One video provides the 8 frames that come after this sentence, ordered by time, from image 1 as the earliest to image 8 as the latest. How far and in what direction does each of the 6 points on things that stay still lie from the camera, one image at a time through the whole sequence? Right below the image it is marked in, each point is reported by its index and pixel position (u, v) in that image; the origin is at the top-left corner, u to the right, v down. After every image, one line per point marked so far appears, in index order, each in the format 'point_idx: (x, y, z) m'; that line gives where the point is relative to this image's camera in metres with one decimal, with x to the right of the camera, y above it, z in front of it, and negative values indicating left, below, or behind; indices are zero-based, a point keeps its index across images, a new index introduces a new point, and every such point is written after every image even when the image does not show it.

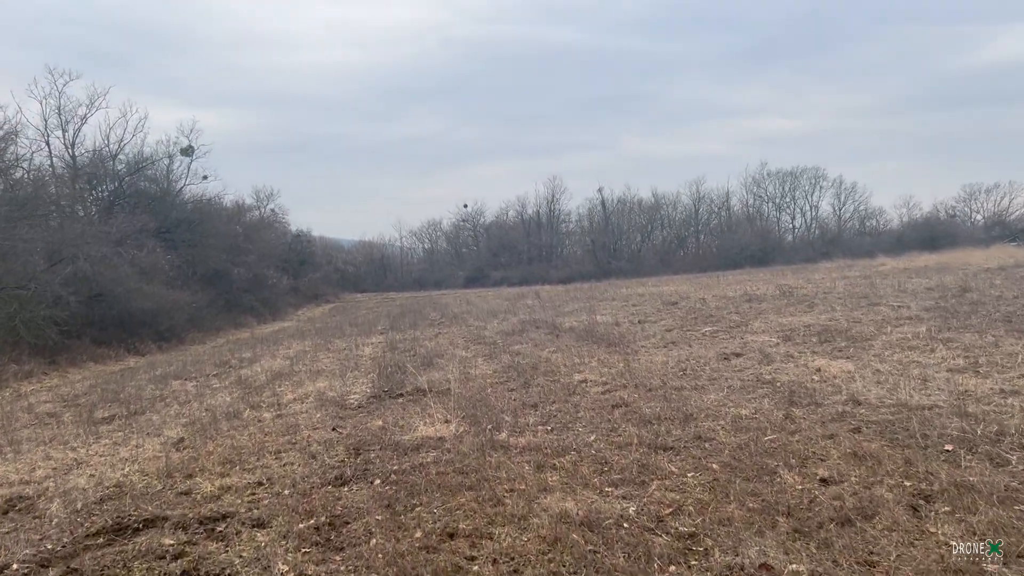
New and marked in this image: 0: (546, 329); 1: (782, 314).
0: (+0.6, -0.8, +15.1) m
1: (+4.1, -0.4, +12.8) m
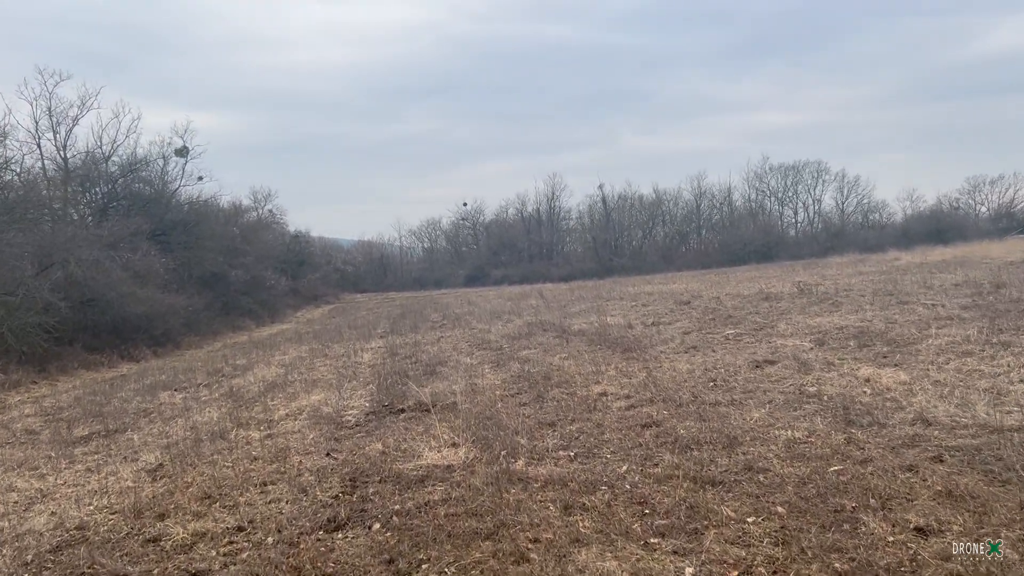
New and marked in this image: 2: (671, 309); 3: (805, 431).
0: (+0.7, -0.8, +14.4) m
1: (+4.2, -0.4, +12.0) m
2: (+2.9, -0.4, +15.4) m
3: (+1.9, -0.9, +5.3) m
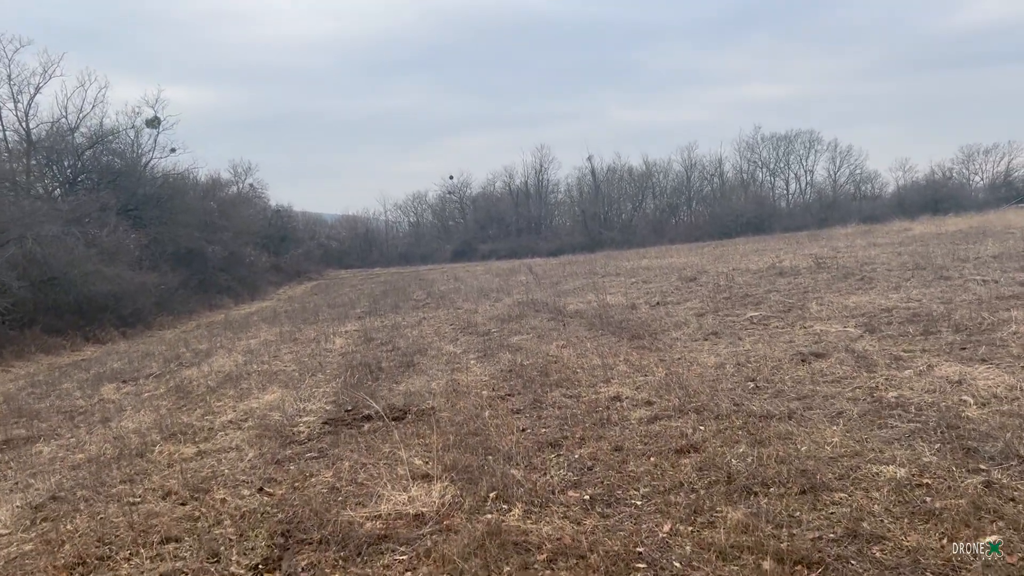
0: (+0.6, -0.4, +12.9) m
1: (+4.1, -0.1, +10.6) m
2: (+2.8, 0.0, +14.0) m
3: (+1.8, -0.8, +3.8) m
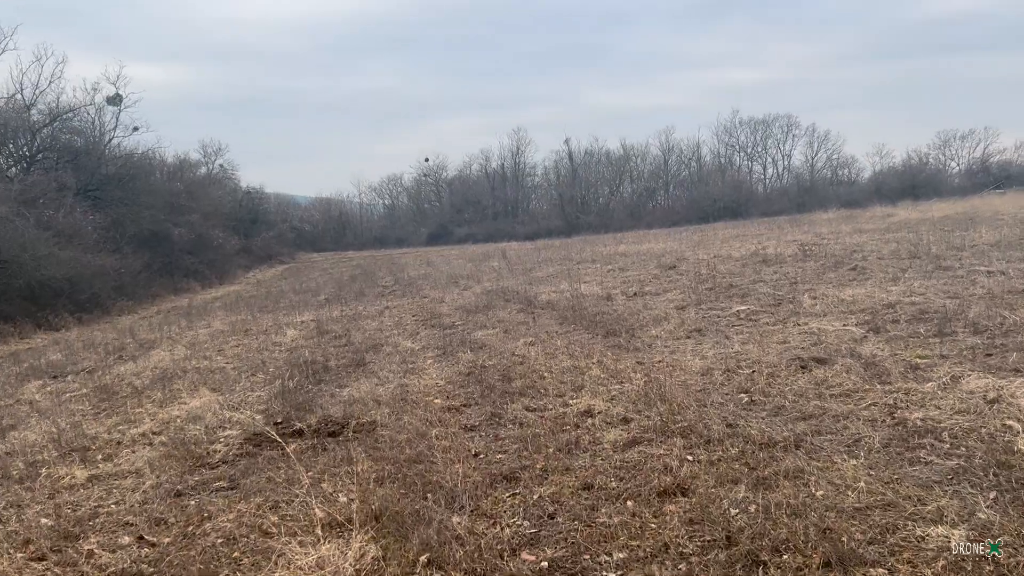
0: (+0.1, -0.2, +12.0) m
1: (+3.7, +0.1, +9.7) m
2: (+2.2, +0.2, +13.1) m
3: (+1.6, -0.8, +2.9) m
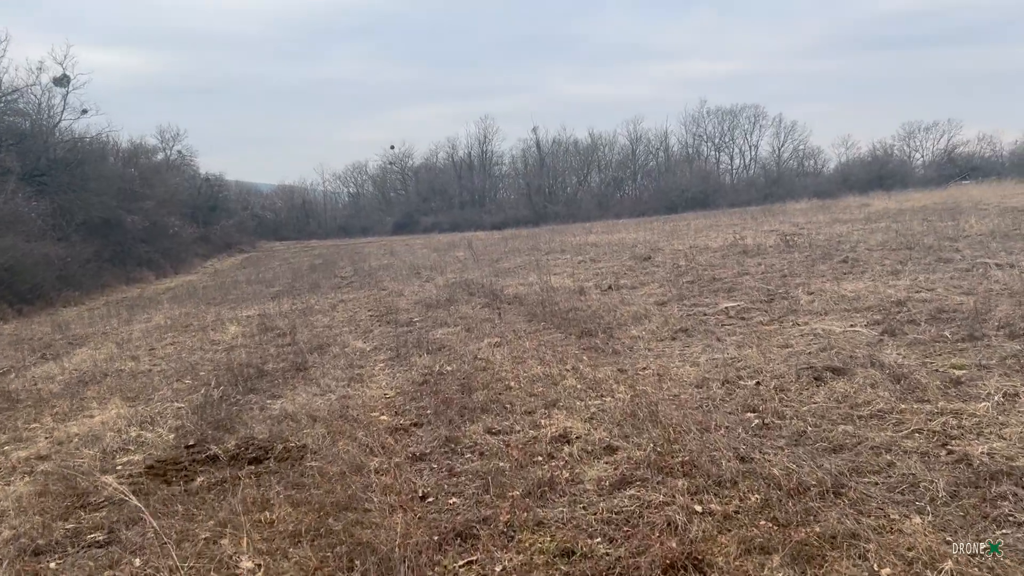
0: (-0.4, -0.1, +11.0) m
1: (+3.3, +0.1, +8.9) m
2: (+1.7, +0.3, +12.2) m
3: (+1.5, -0.8, +2.0) m
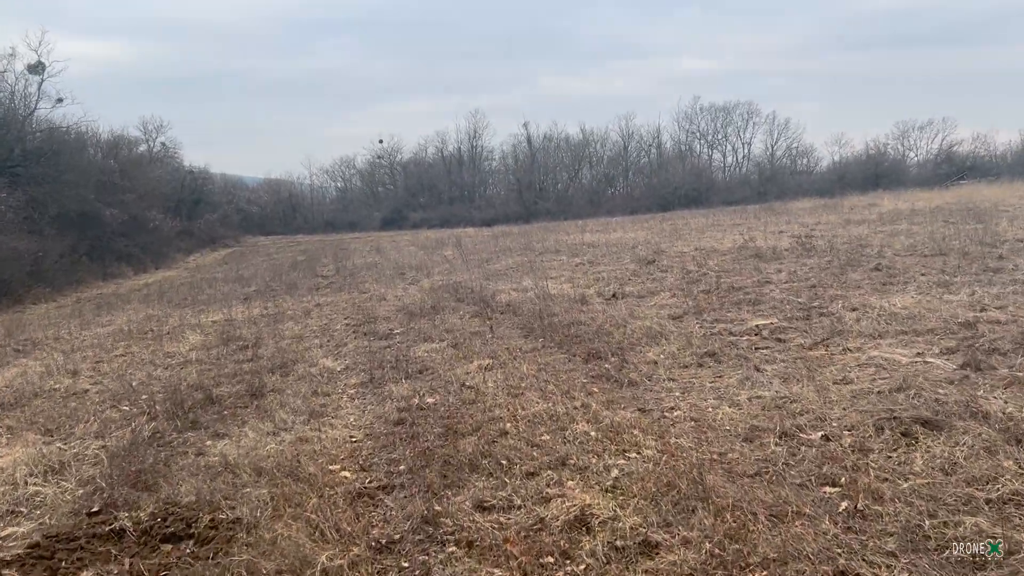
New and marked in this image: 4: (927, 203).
0: (-0.5, -0.2, +9.9) m
1: (+3.2, 0.0, +7.8) m
2: (+1.6, +0.2, +11.1) m
3: (+1.5, -1.0, +0.9) m
4: (+9.9, +2.0, +19.7) m
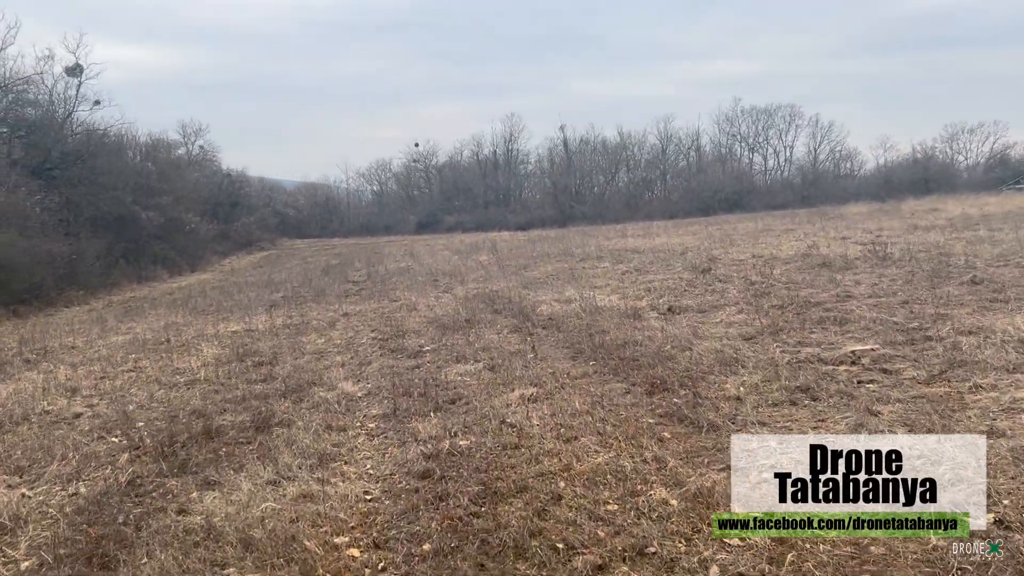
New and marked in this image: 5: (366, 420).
0: (0.0, -0.3, +8.9) m
1: (+3.6, -0.1, +6.7) m
2: (+2.1, +0.1, +10.1) m
3: (+1.6, -1.1, -0.1) m
4: (+10.7, +1.8, +18.3) m
5: (-0.9, -0.8, +5.4) m
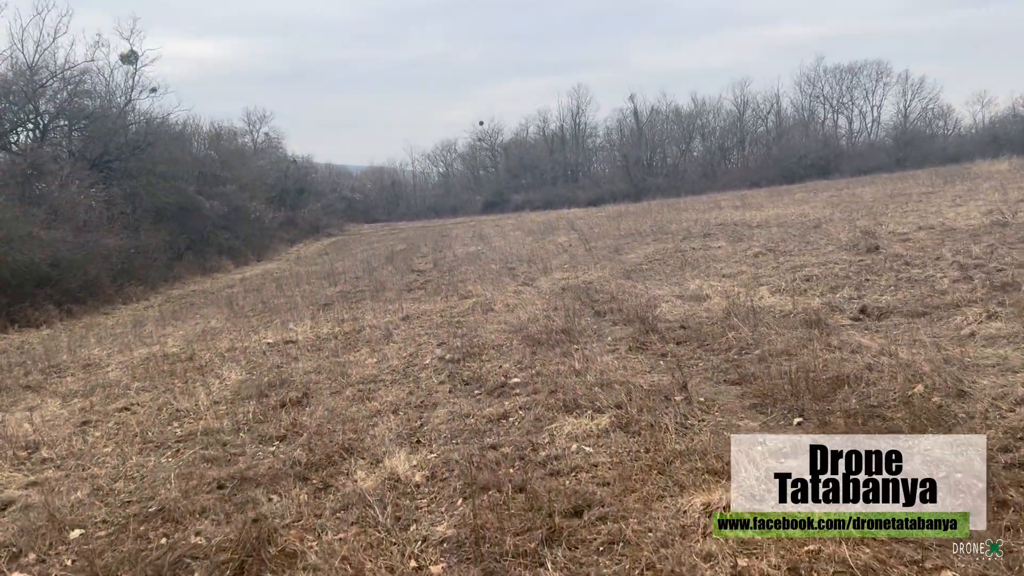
0: (+0.9, -0.3, +6.5) m
1: (+4.3, -0.1, +4.0) m
2: (+3.1, +0.2, +7.4) m
3: (+1.8, -1.3, -2.6) m
4: (+12.3, +2.4, +14.9) m
5: (-0.3, -0.9, +3.0) m
